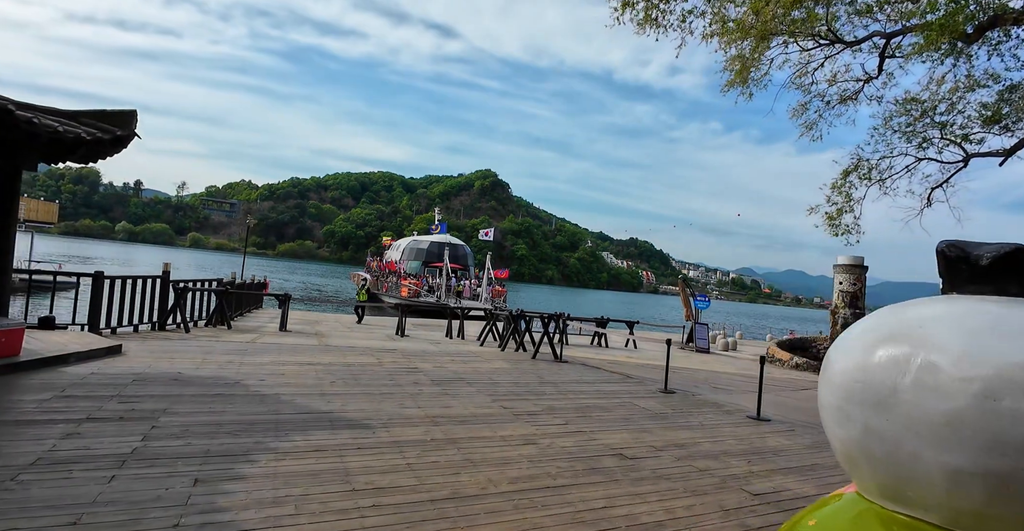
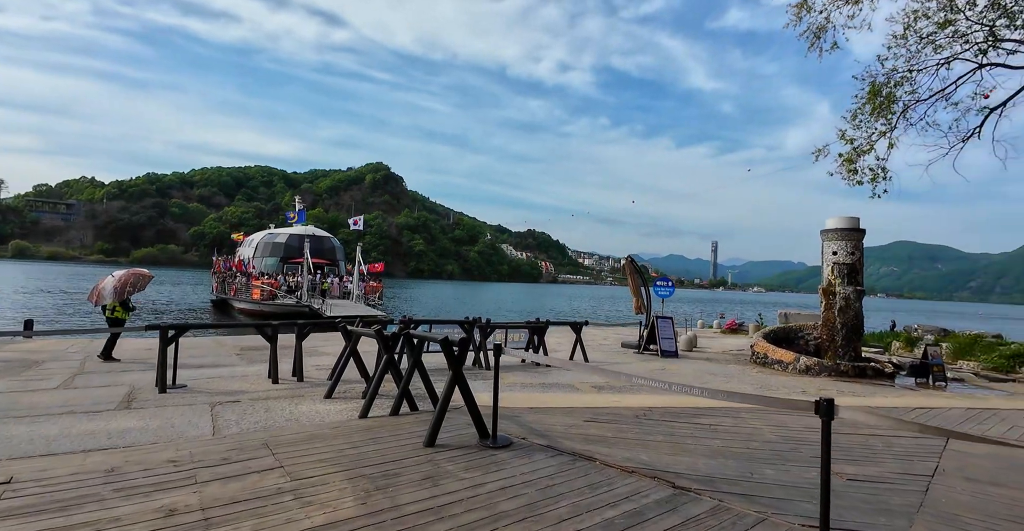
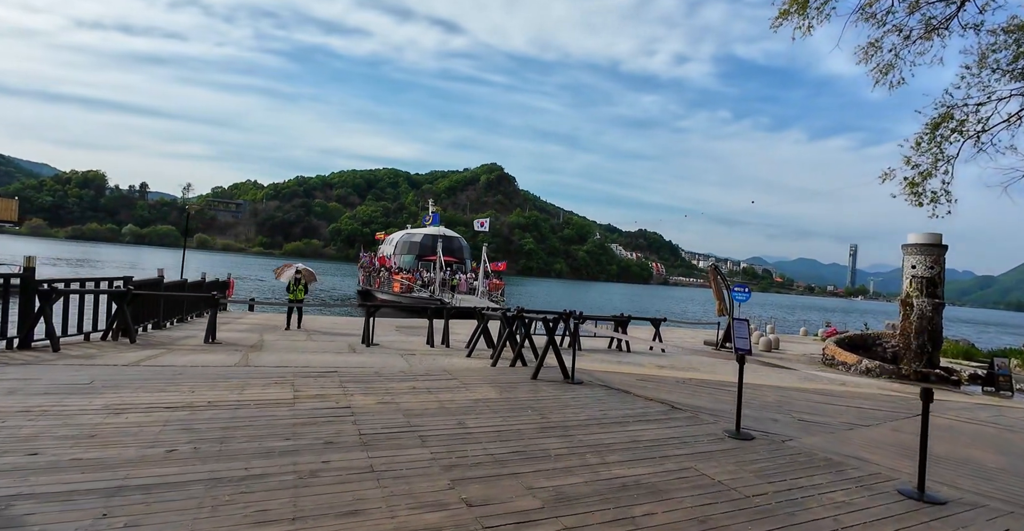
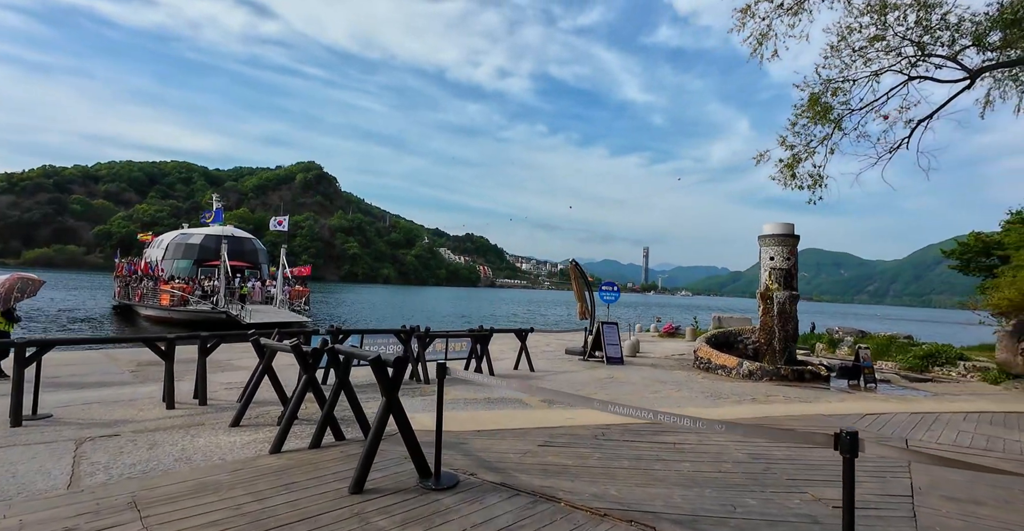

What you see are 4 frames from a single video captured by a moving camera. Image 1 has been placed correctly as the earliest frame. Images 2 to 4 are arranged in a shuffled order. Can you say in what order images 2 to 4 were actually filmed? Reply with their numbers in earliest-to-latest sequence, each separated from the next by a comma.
3, 2, 4
